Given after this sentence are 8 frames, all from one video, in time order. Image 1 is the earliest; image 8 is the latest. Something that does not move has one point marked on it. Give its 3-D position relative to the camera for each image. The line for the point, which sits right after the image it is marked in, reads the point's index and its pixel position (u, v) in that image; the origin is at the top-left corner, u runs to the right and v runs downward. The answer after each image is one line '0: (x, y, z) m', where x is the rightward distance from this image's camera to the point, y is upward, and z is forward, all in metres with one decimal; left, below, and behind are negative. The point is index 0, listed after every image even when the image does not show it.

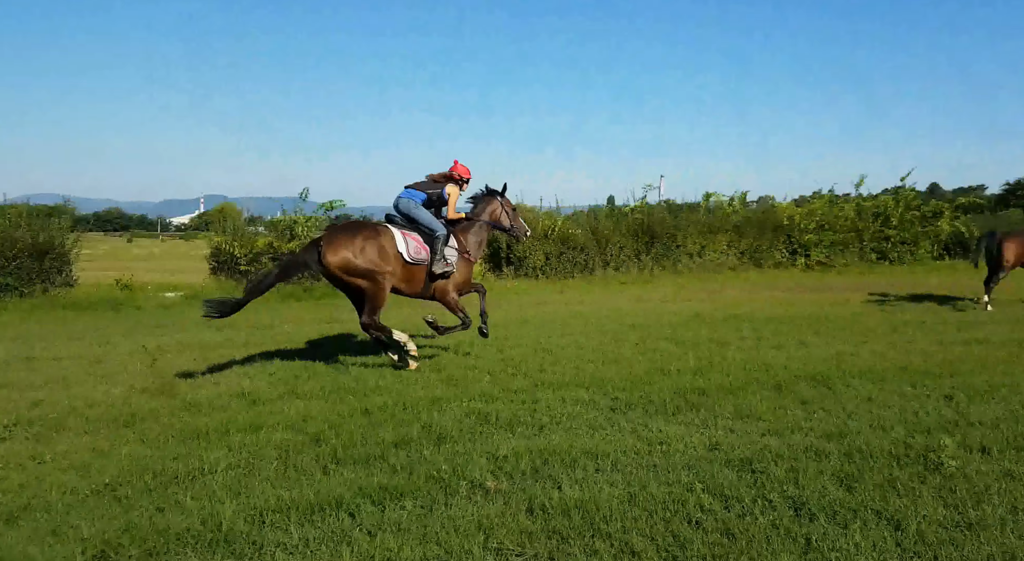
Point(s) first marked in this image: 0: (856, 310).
0: (+5.8, -0.6, +14.1) m
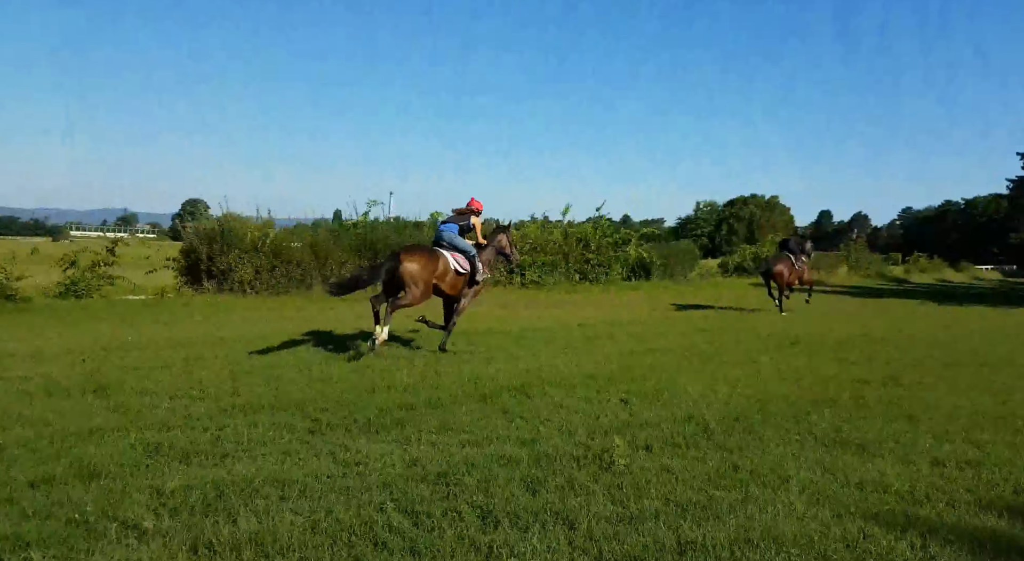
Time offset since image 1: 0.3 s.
0: (+0.9, -0.9, +15.2) m
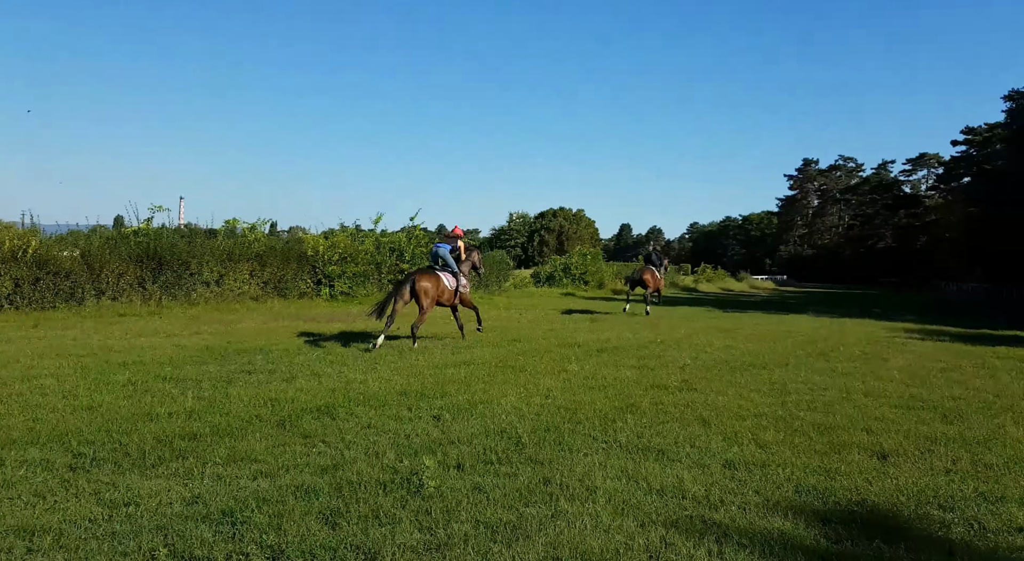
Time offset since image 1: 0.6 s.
0: (-2.6, -1.1, +14.8) m
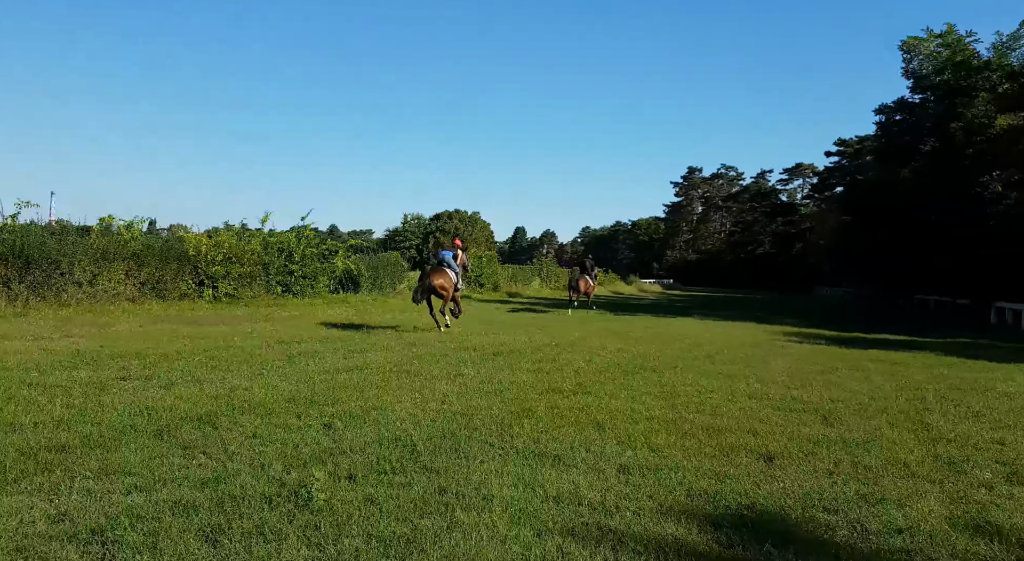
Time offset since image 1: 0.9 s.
0: (-4.5, -1.1, +14.2) m
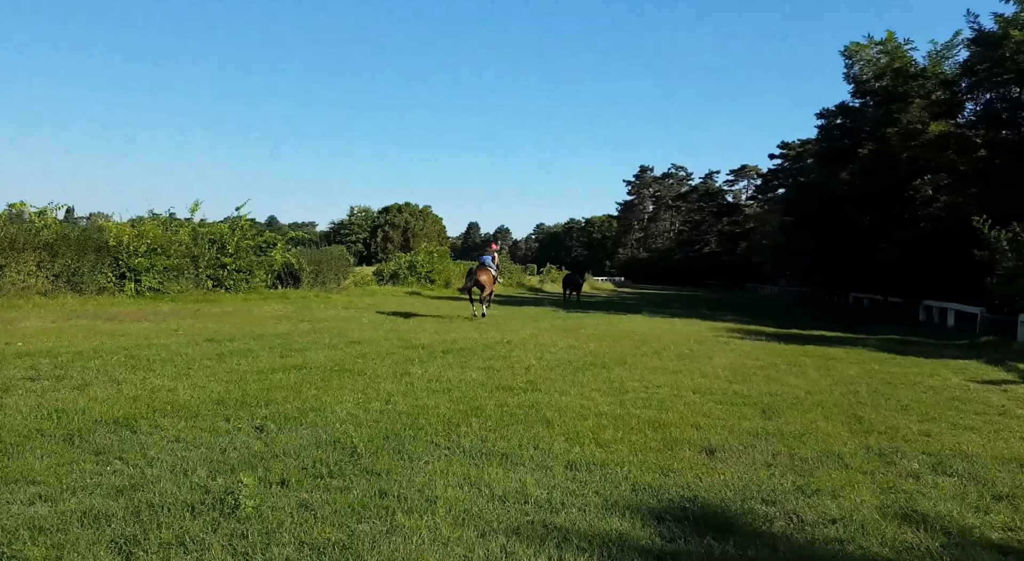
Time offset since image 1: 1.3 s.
0: (-5.3, -1.0, +13.9) m
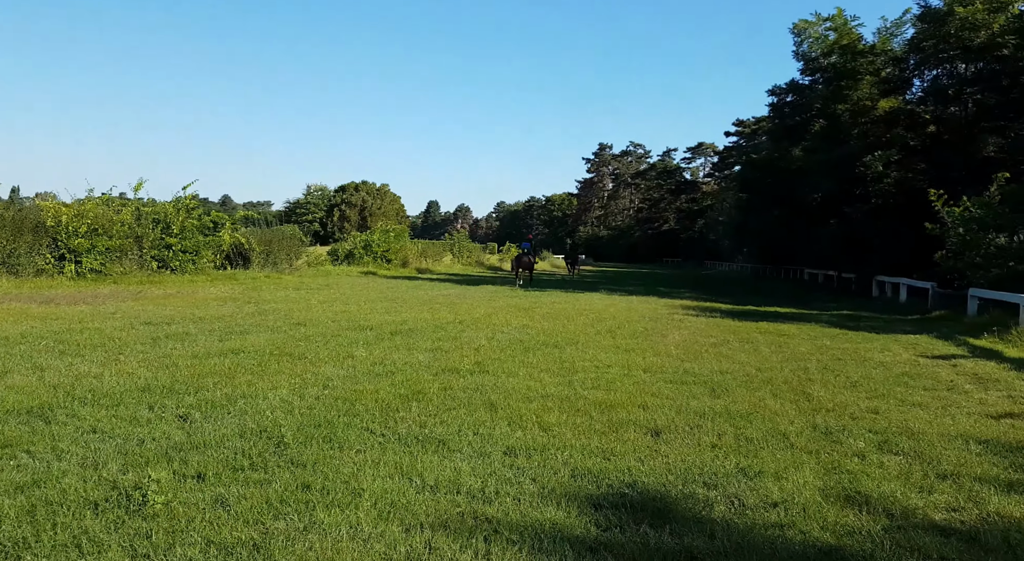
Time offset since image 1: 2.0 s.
0: (-6.2, -0.7, +13.4) m
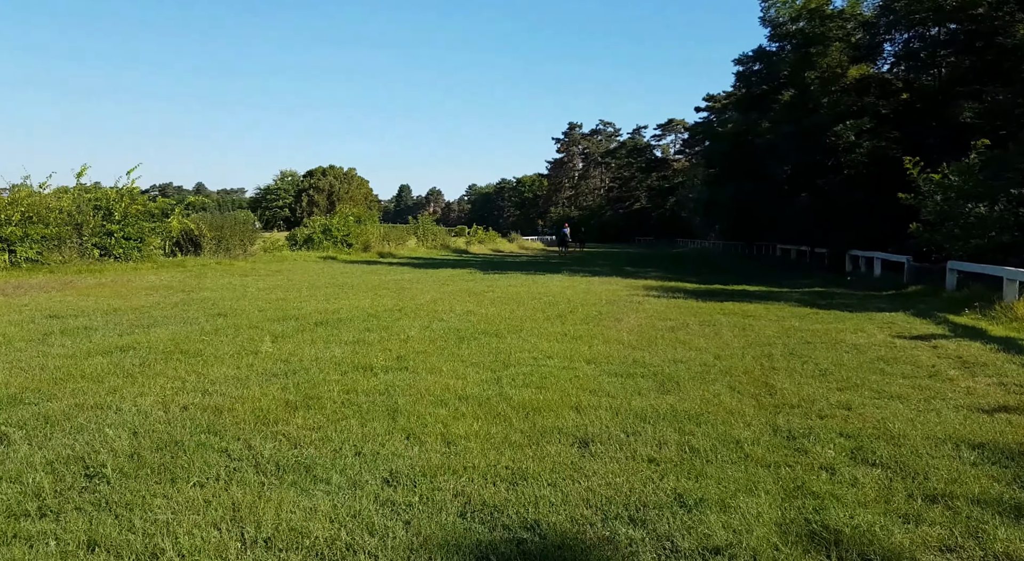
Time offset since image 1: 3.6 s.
0: (-7.1, -0.6, +11.9) m
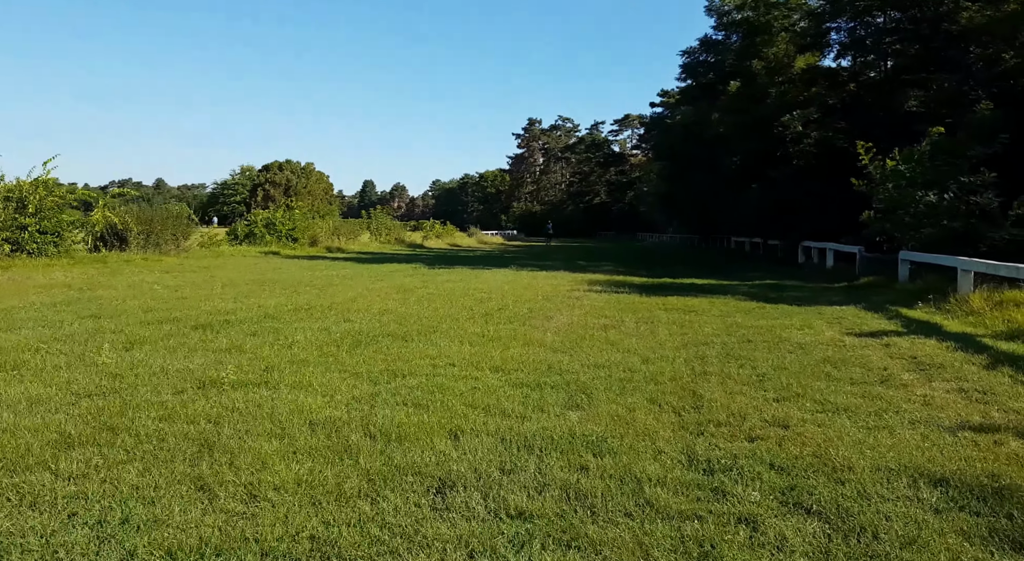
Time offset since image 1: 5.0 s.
0: (-8.2, -0.5, +10.2) m
